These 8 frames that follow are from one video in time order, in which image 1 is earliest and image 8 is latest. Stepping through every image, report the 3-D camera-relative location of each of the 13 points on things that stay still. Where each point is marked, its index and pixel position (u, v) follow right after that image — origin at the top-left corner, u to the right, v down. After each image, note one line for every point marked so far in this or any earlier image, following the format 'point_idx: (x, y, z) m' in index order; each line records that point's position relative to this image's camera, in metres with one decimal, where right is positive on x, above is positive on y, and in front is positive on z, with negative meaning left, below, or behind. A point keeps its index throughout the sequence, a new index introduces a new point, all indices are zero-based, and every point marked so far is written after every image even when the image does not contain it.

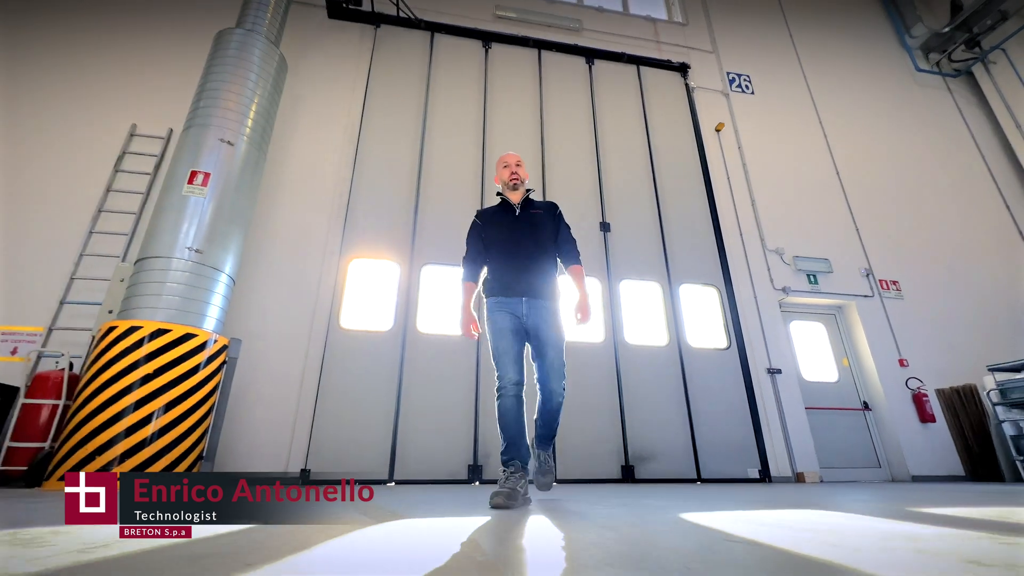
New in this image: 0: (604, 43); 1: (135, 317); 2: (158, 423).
0: (+1.0, +2.6, +4.7) m
1: (-2.0, -0.2, +2.4) m
2: (-1.8, -0.7, +2.3) m
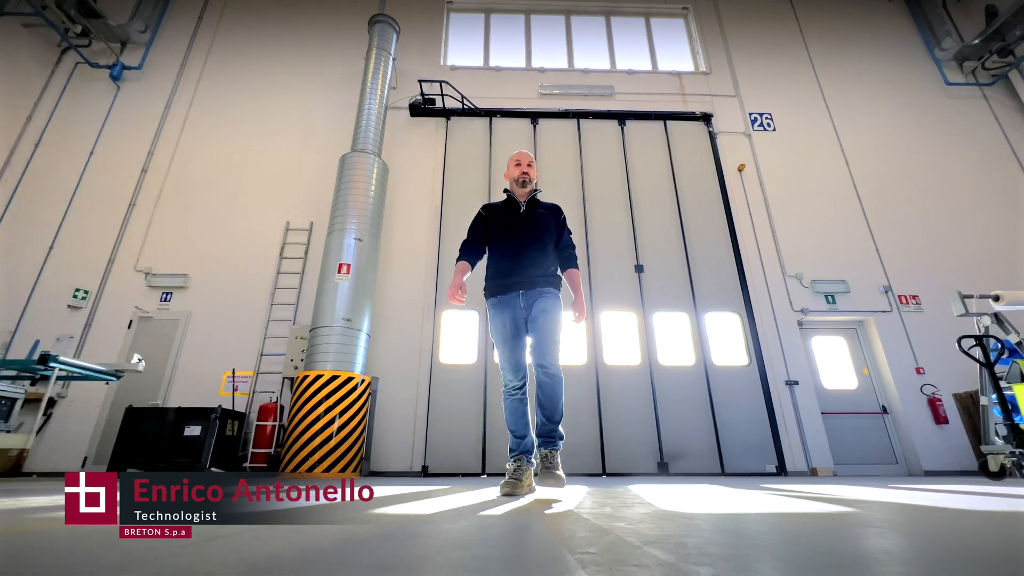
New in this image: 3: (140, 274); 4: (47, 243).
0: (+1.5, +2.3, +5.6) m
1: (-1.6, -0.7, +3.7) m
2: (-1.4, -1.2, +3.6) m
3: (-3.8, +0.1, +4.6) m
4: (-4.9, +0.5, +4.7) m
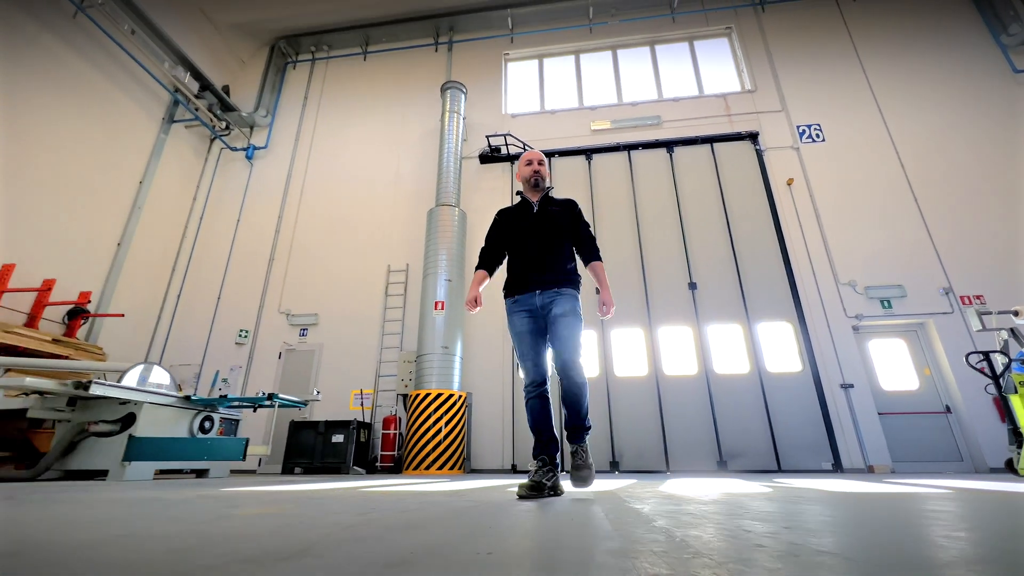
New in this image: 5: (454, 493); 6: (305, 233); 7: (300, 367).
0: (+2.3, +2.1, +6.0) m
1: (-0.9, -1.0, +4.6) m
2: (-0.7, -1.5, +4.5) m
3: (-3.0, -0.4, +5.9) m
4: (-4.1, -0.1, +6.2) m
5: (-0.2, -0.8, +1.7) m
6: (-3.0, +0.8, +6.4) m
7: (-2.6, -1.0, +5.6) m
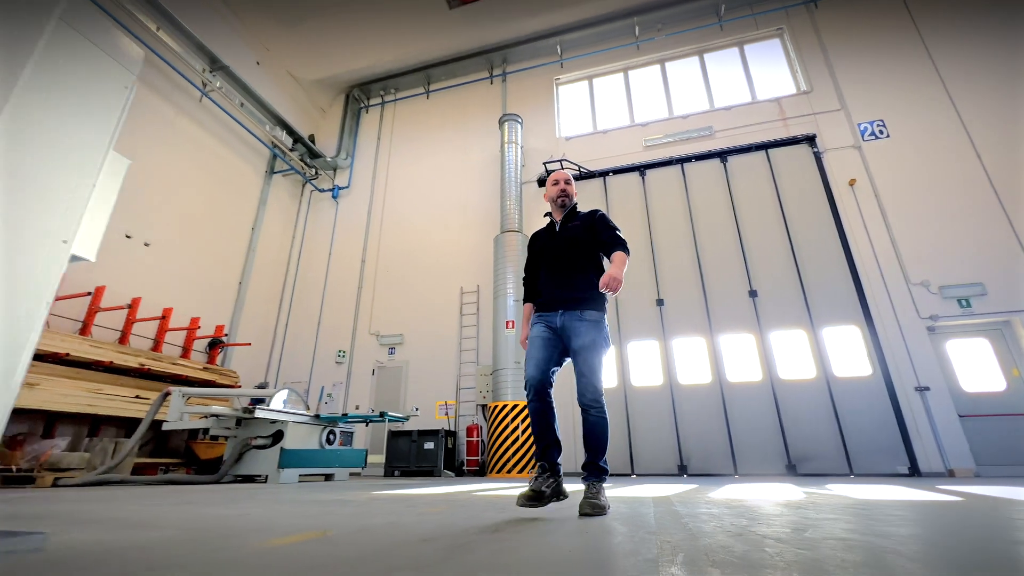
0: (+3.0, +2.1, +6.1) m
1: (-0.1, -1.3, +5.2) m
2: (+0.1, -1.8, +5.0) m
3: (-2.1, -0.7, +6.7) m
4: (-3.1, -0.5, +7.1) m
5: (+0.2, -1.0, +2.2) m
6: (-2.0, +0.4, +7.2) m
7: (-1.7, -1.3, +6.3) m
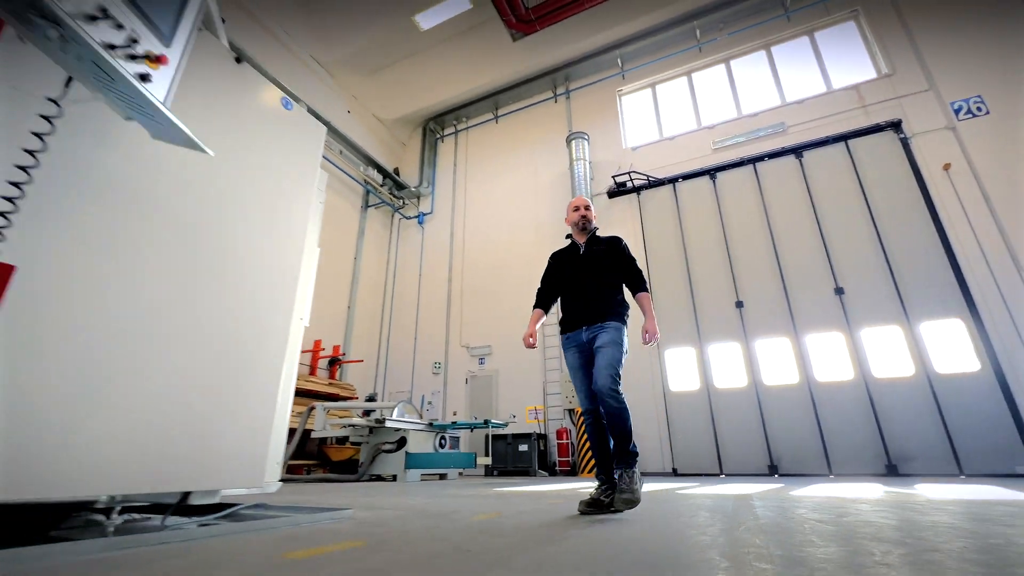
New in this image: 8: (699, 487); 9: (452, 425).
0: (+4.0, +2.1, +6.0) m
1: (+0.9, -1.4, +5.5) m
2: (+1.2, -1.9, +5.3) m
3: (-0.8, -1.0, +7.4) m
4: (-1.8, -0.8, +7.9) m
5: (+0.7, -1.2, +2.6) m
6: (-0.7, +0.2, +7.8) m
7: (-0.4, -1.6, +6.9) m
8: (+1.3, -1.4, +3.1) m
9: (-0.6, -1.4, +4.6) m
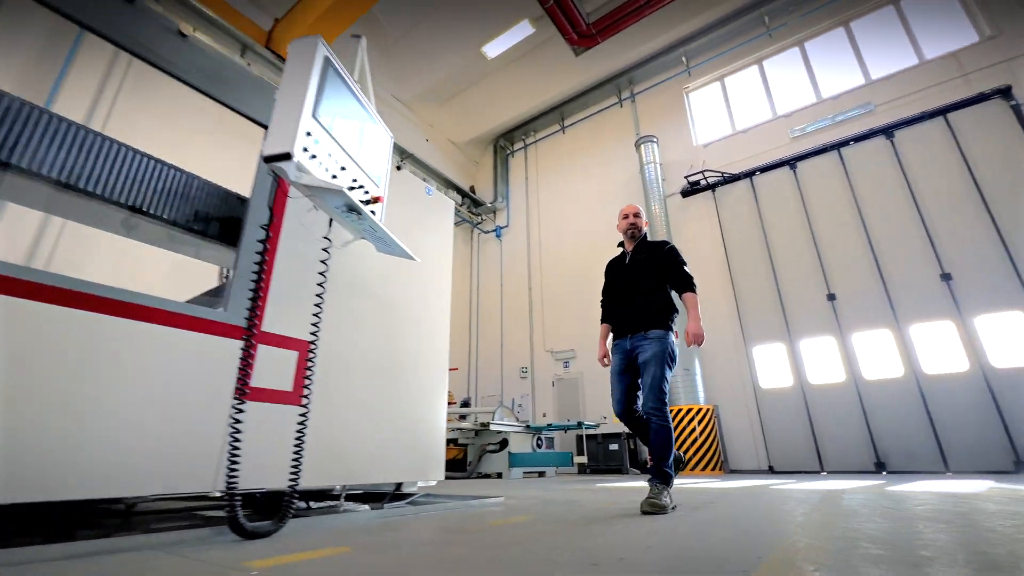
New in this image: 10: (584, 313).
0: (+4.9, +2.3, +5.6) m
1: (+2.1, -1.4, +5.7) m
2: (+2.3, -1.9, +5.4) m
3: (+0.6, -1.1, +7.8) m
4: (-0.3, -1.0, +8.4) m
5: (+1.4, -1.2, +2.8) m
6: (+0.7, 0.0, +8.2) m
7: (+0.9, -1.7, +7.2) m
8: (+2.1, -1.4, +3.2) m
9: (+0.4, -1.6, +5.0) m
10: (+1.2, -0.4, +7.6) m
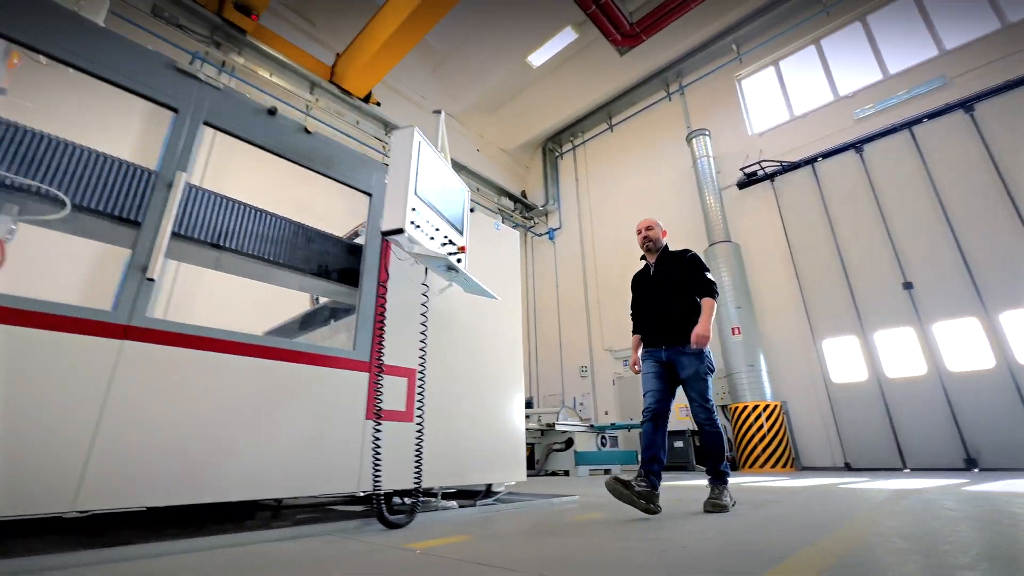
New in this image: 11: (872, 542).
0: (+5.5, +2.5, +5.2) m
1: (+2.9, -1.4, +5.6) m
2: (+3.1, -1.8, +5.3) m
3: (+1.7, -1.1, +7.9) m
4: (+0.9, -1.1, +8.7) m
5: (+1.8, -1.3, +2.8) m
6: (+1.7, 0.0, +8.3) m
7: (+1.9, -1.7, +7.3) m
8: (+2.6, -1.4, +3.2) m
9: (+1.1, -1.6, +5.2) m
10: (+2.2, -0.4, +7.6) m
11: (+1.0, -0.7, +1.3) m
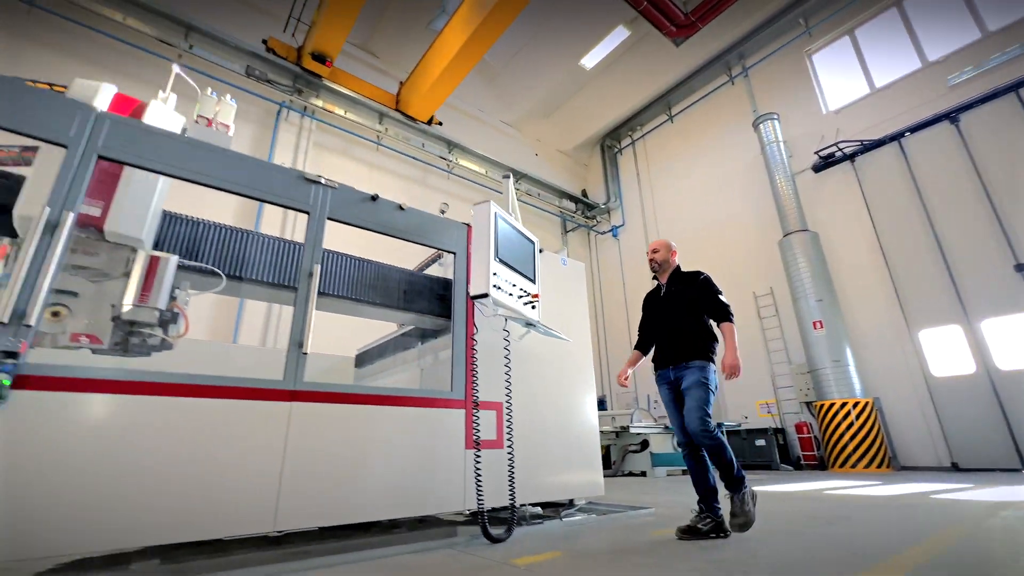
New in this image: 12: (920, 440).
0: (+6.1, +2.7, +4.6) m
1: (+3.8, -1.3, +5.4) m
2: (+4.0, -1.7, +5.1) m
3: (+2.9, -1.0, +7.8) m
4: (+2.2, -1.0, +8.7) m
5: (+2.3, -1.3, +2.8) m
6: (+2.9, +0.1, +8.2) m
7: (+3.1, -1.6, +7.2) m
8: (+3.1, -1.4, +3.0) m
9: (+2.0, -1.6, +5.2) m
10: (+3.3, -0.3, +7.4) m
11: (+1.3, -0.8, +1.3) m
12: (+4.6, -1.7, +5.1) m
